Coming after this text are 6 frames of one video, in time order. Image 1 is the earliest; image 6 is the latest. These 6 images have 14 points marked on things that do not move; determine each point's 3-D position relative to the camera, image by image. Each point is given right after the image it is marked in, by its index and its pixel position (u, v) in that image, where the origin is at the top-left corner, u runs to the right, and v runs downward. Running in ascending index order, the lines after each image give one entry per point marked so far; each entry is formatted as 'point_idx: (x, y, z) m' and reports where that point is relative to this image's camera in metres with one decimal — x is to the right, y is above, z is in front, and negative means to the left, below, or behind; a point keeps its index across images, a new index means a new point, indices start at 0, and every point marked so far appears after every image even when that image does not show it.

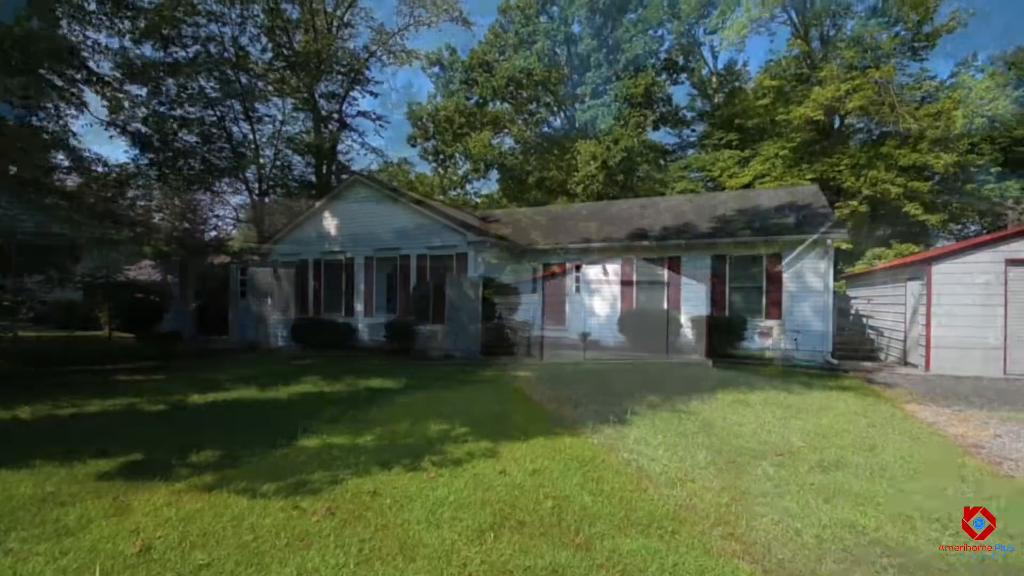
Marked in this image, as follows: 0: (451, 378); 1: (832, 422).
0: (-1.0, -1.4, +8.3) m
1: (+3.4, -1.4, +5.7) m
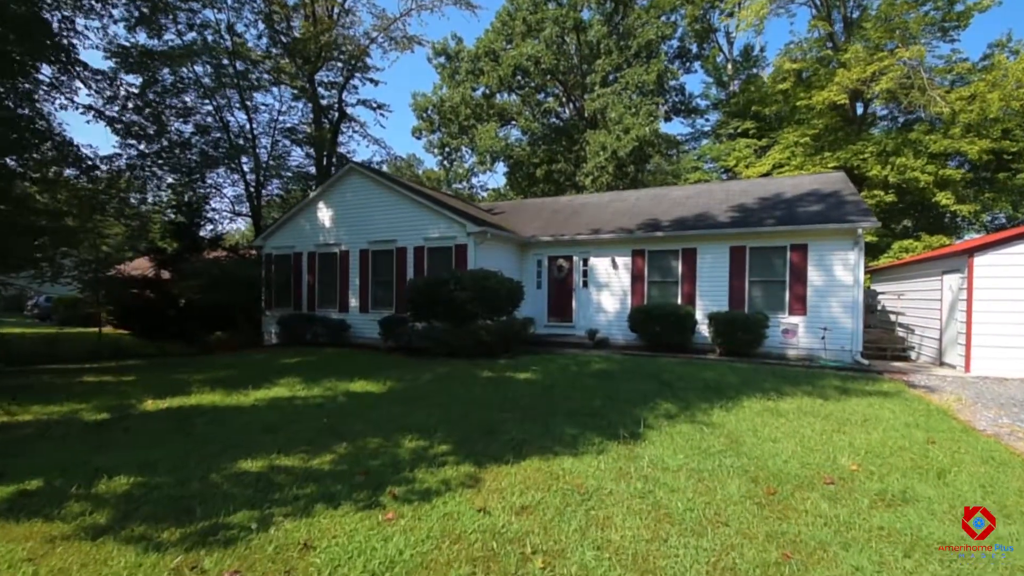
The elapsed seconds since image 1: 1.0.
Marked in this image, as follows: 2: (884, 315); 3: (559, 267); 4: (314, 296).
0: (-1.0, -1.3, +7.5) m
1: (+3.3, -1.3, +4.8) m
2: (+10.3, -0.8, +14.8) m
3: (+1.1, +0.5, +13.1) m
4: (-5.2, -0.2, +14.1) m
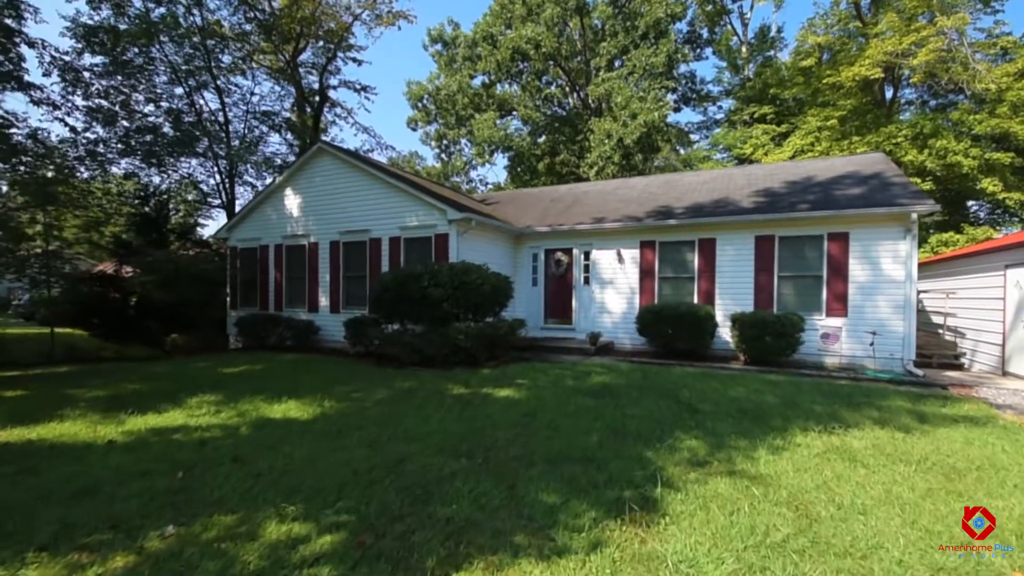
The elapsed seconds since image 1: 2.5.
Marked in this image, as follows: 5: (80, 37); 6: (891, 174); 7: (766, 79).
0: (-1.2, -1.2, +5.9) m
1: (+3.0, -1.3, +3.2) m
2: (+10.1, -0.7, +13.0) m
3: (+0.9, +0.6, +11.5) m
4: (-5.4, -0.1, +12.5) m
5: (-11.3, +6.6, +14.2) m
6: (+7.1, +2.1, +10.1) m
7: (+9.4, +7.7, +19.9) m
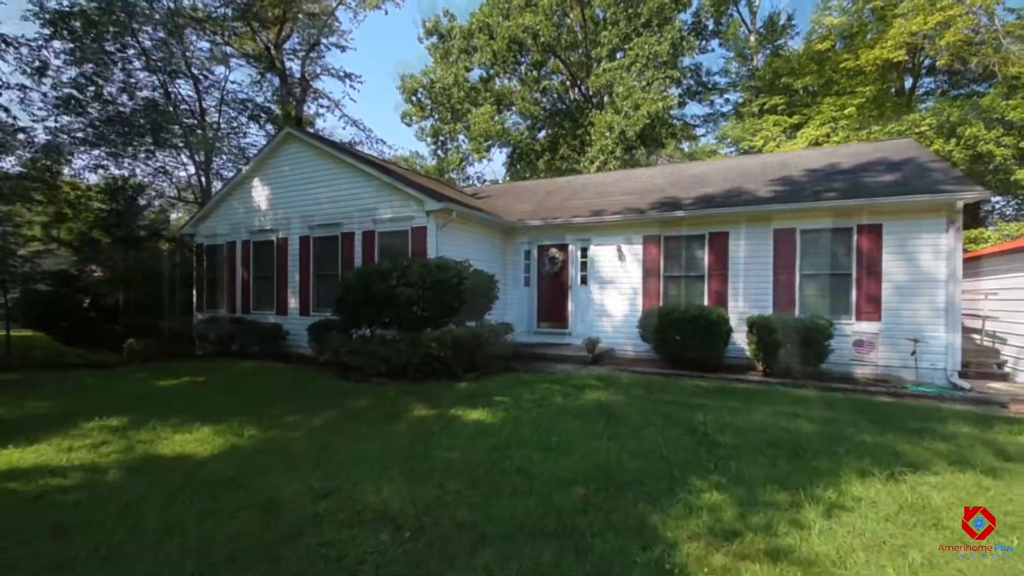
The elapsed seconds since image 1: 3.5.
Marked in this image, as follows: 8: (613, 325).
0: (-1.5, -1.2, +4.7) m
1: (+2.7, -1.3, +2.0) m
2: (+9.9, -0.7, +11.8) m
3: (+0.7, +0.6, +10.3) m
4: (-5.6, -0.2, +11.4) m
5: (-11.5, +6.6, +13.2) m
6: (+6.9, +2.1, +8.9) m
7: (+9.2, +7.7, +18.7) m
8: (+1.8, -0.7, +9.7) m
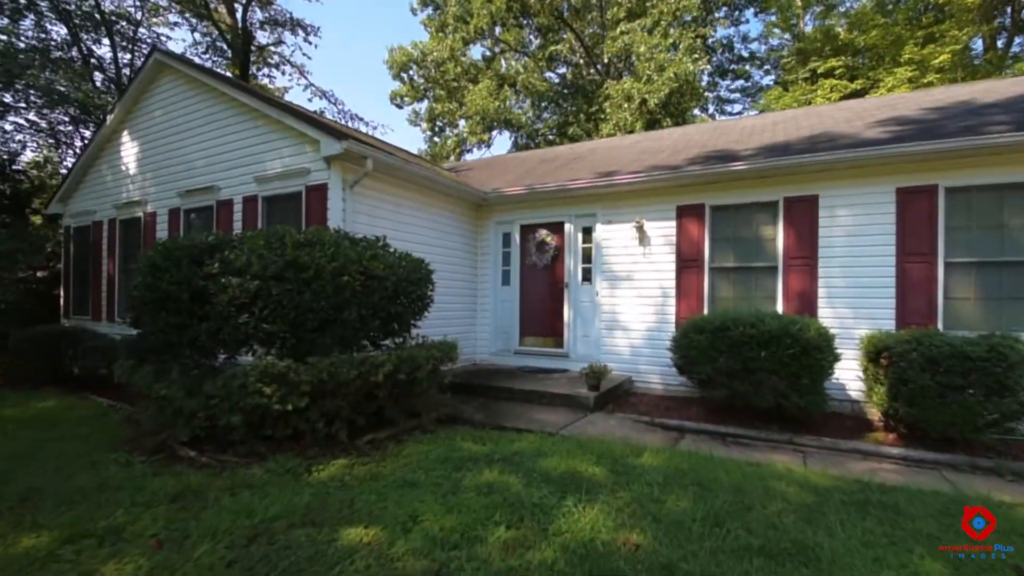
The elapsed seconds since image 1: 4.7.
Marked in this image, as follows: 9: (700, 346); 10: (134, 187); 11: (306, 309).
0: (-1.7, -1.2, +3.4) m
1: (+2.5, -1.2, +0.6) m
2: (+9.7, -0.7, +10.4) m
3: (+0.6, +0.6, +9.0) m
4: (-5.8, -0.1, +10.1) m
5: (-11.6, +6.6, +11.9) m
6: (+6.7, +2.1, +7.5) m
7: (+9.2, +7.7, +17.3) m
8: (+1.6, -0.6, +8.3) m
9: (+1.8, -0.5, +5.0) m
10: (-6.0, +1.6, +8.5) m
11: (-1.5, -0.2, +3.9) m
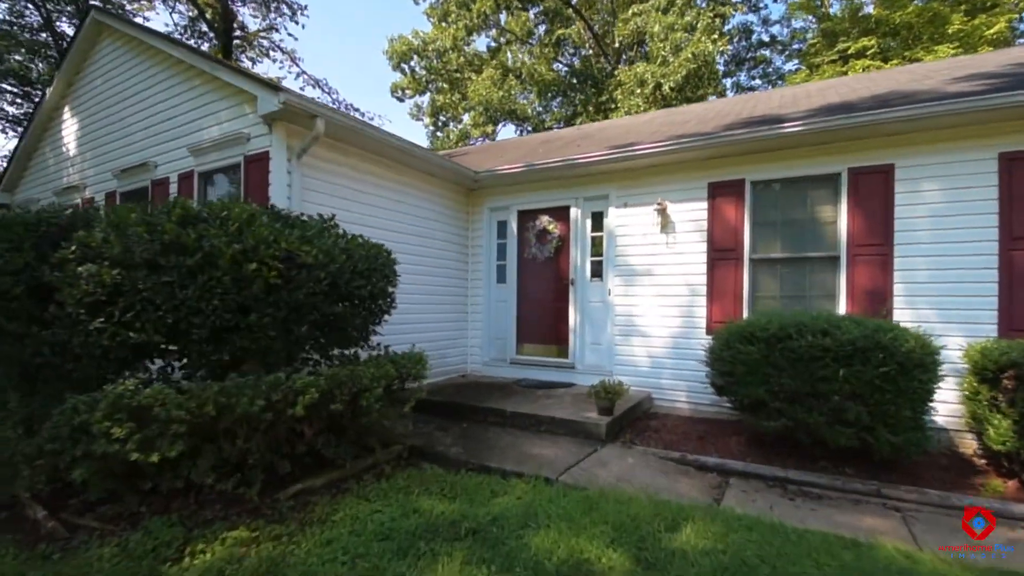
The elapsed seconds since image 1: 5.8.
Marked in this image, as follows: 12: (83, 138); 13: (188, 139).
0: (-1.8, -1.1, +2.2) m
1: (+2.3, -1.2, -0.6) m
2: (+9.7, -0.7, +9.0) m
3: (+0.5, +0.6, +7.7) m
4: (-5.8, -0.1, +9.0) m
5: (-11.6, +6.6, +10.9) m
6: (+6.6, +2.2, +6.2) m
7: (+9.3, +7.7, +15.9) m
8: (+1.6, -0.6, +7.0) m
9: (+1.7, -0.5, +3.8) m
10: (-6.0, +1.6, +7.4) m
11: (-1.6, -0.1, +2.7) m
12: (-5.7, +2.0, +7.2) m
13: (-3.2, +1.5, +5.4) m
